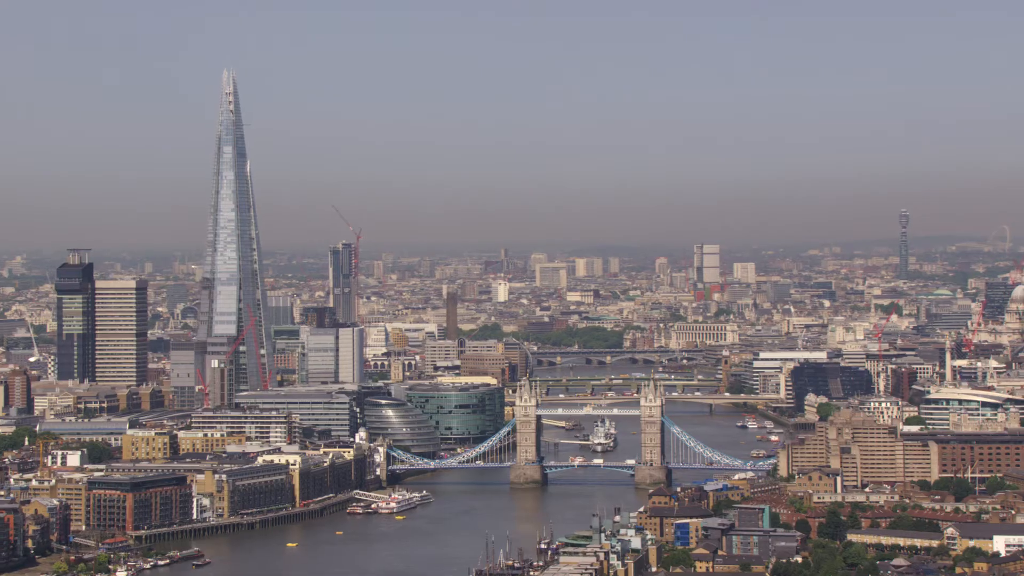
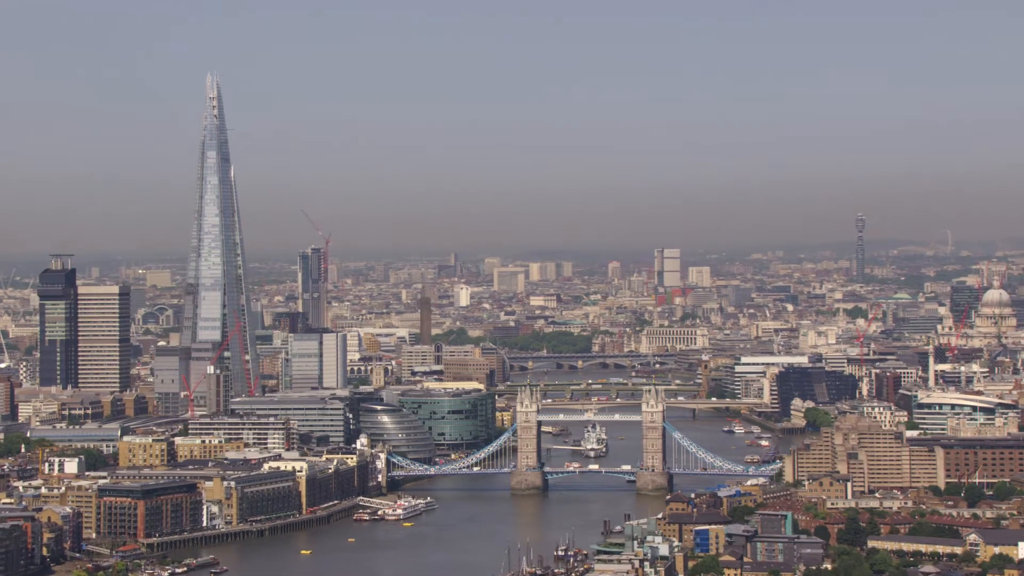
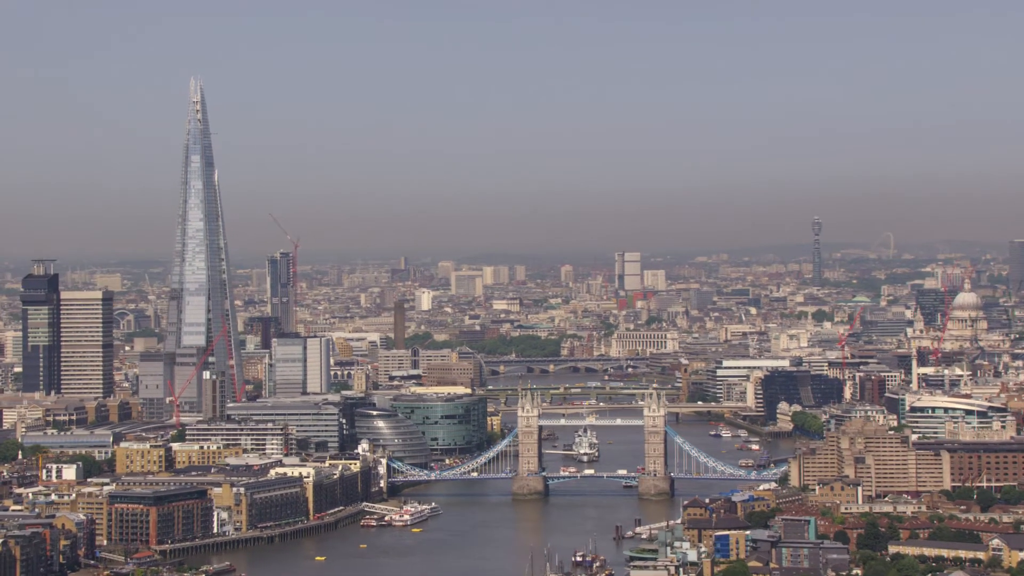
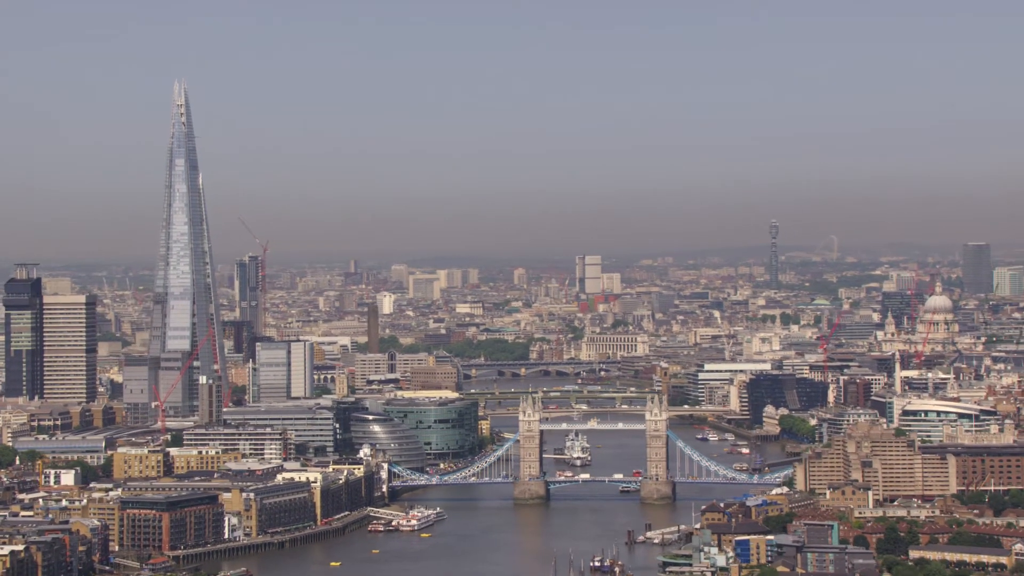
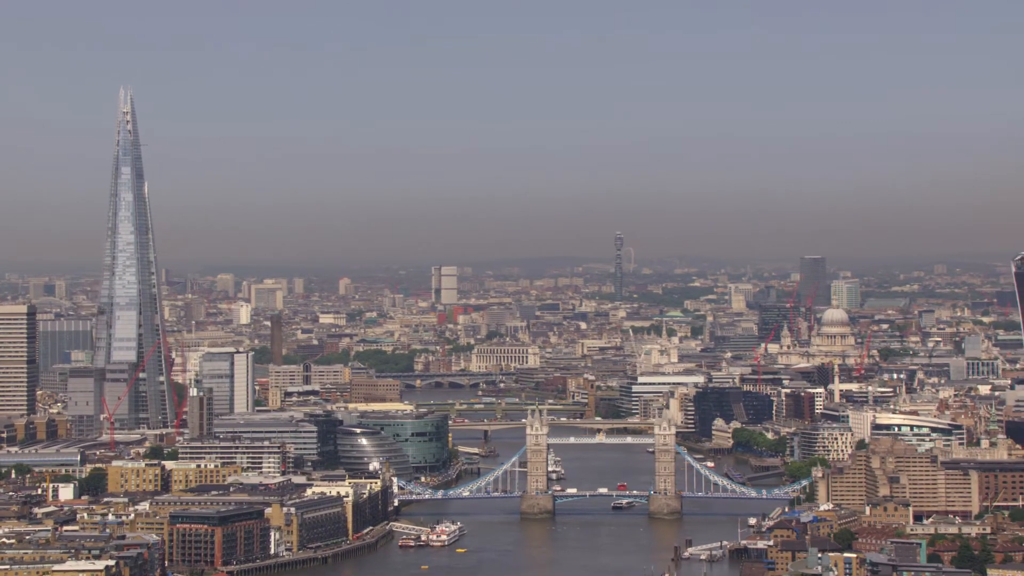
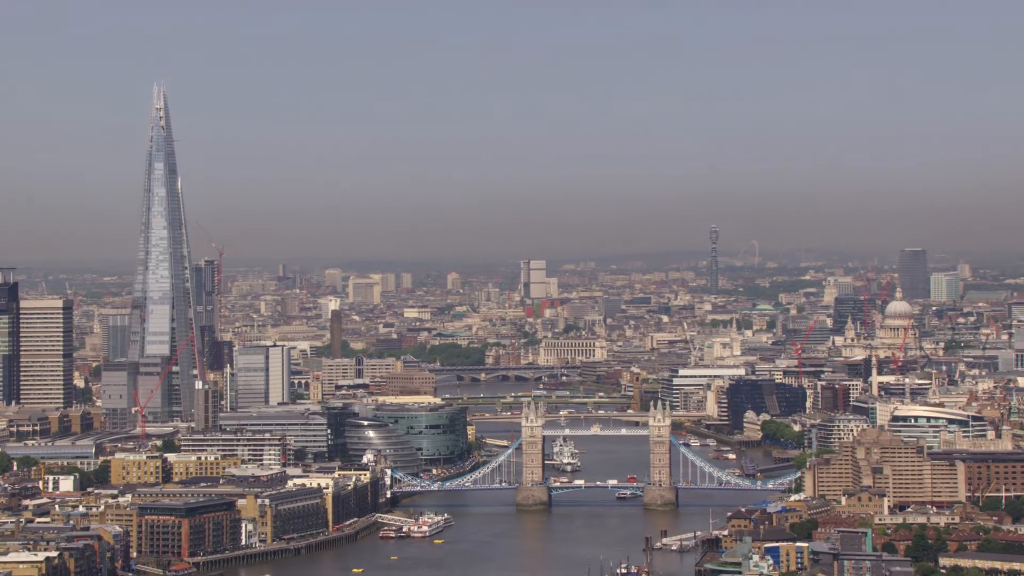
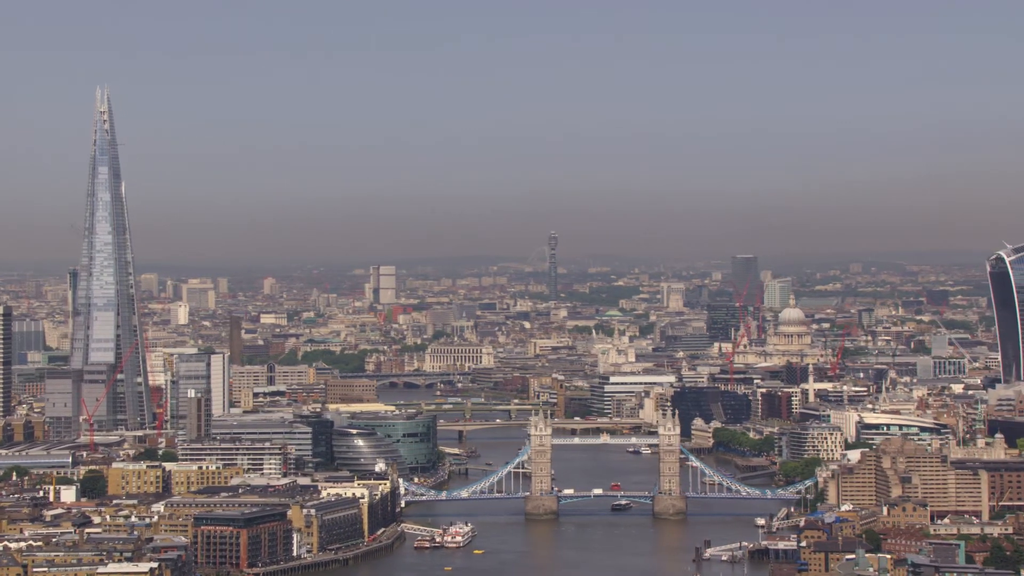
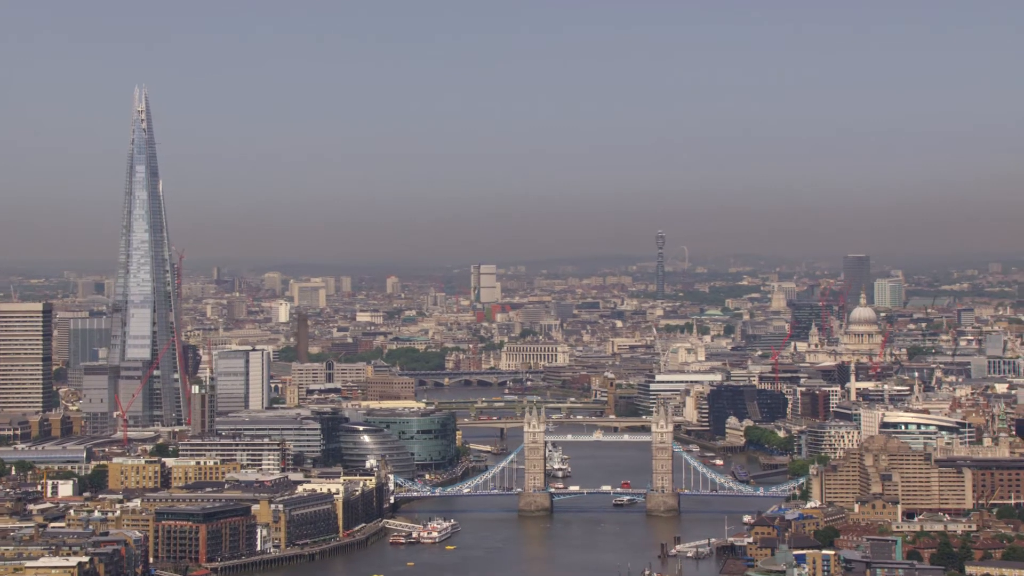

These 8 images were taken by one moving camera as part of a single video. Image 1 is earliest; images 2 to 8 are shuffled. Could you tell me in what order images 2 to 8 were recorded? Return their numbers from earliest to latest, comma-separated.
2, 3, 4, 6, 8, 5, 7
